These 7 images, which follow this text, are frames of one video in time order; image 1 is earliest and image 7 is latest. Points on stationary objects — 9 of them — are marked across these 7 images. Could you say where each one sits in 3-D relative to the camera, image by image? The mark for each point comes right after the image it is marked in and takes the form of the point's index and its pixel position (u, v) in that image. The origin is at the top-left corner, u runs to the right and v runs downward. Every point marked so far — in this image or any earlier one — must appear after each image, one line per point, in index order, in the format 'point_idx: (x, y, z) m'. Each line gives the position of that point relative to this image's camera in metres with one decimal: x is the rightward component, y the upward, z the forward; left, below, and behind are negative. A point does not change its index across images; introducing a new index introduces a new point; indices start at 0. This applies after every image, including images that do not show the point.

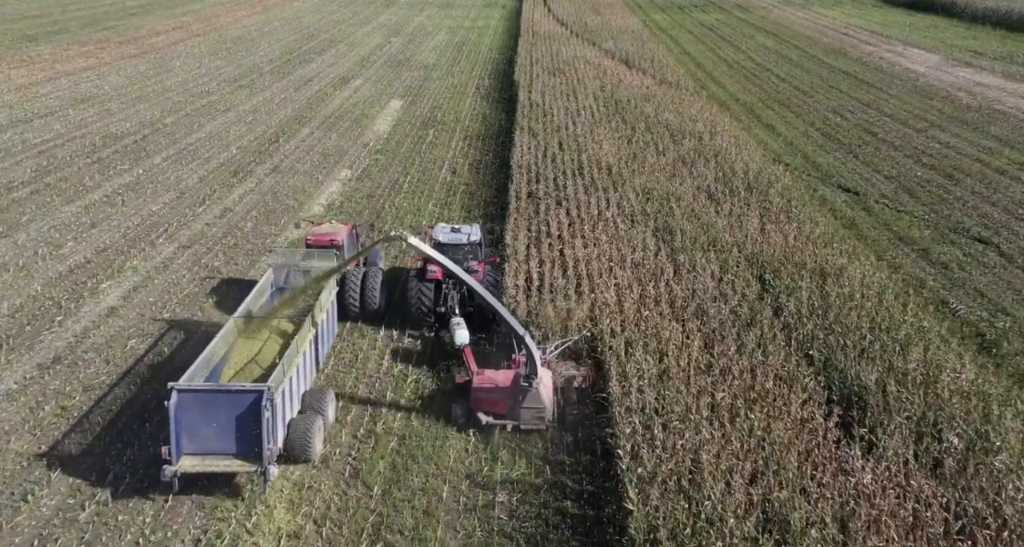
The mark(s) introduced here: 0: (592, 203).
0: (+1.4, +1.3, +19.7) m
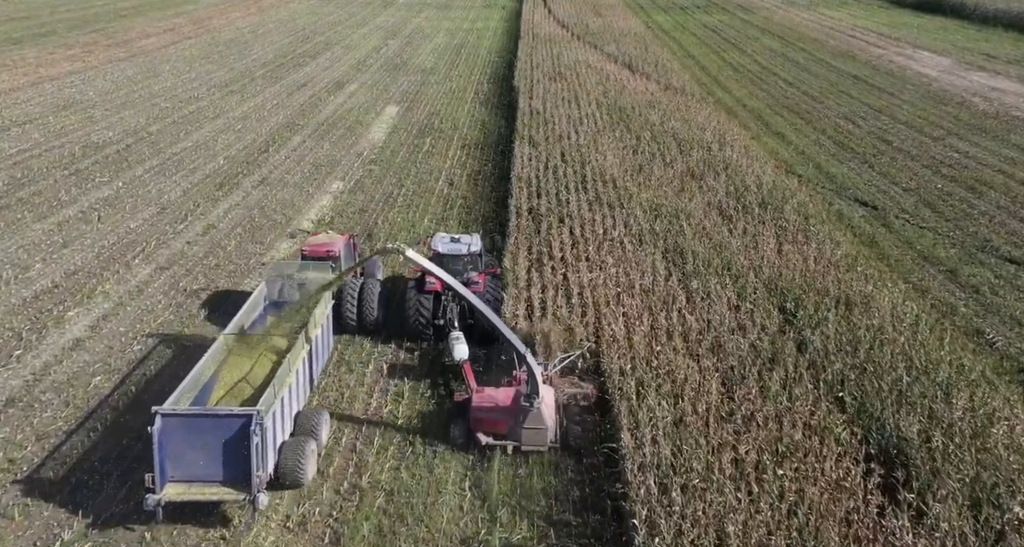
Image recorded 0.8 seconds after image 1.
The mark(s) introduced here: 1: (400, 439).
0: (+1.4, +0.9, +18.5) m
1: (-1.4, -2.0, +13.5) m
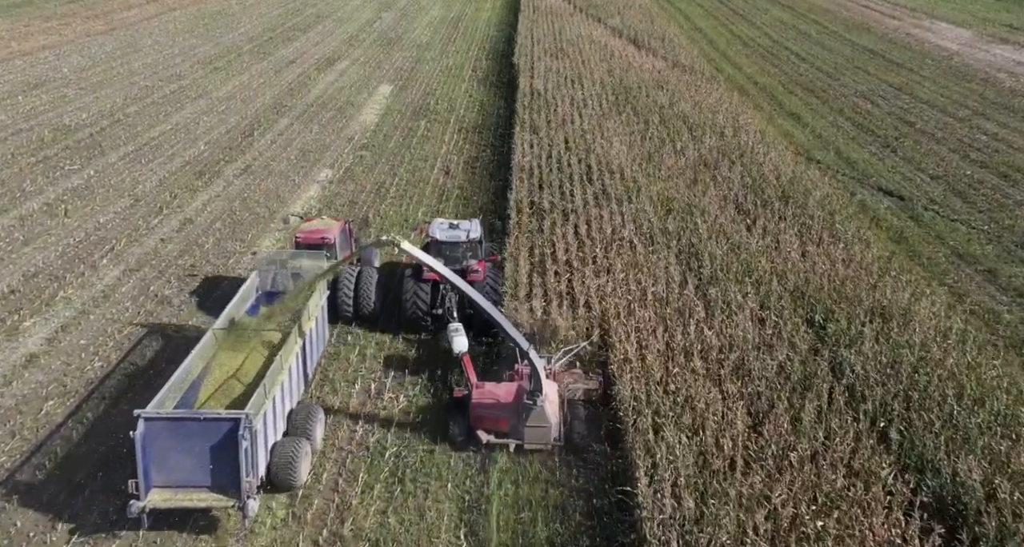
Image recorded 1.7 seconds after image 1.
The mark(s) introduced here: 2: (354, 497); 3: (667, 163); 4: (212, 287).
0: (+1.4, +0.9, +17.0) m
1: (-1.3, -2.2, +12.2) m
2: (-1.7, -2.3, +11.8) m
3: (+2.6, +1.9, +19.2) m
4: (-4.5, -0.1, +16.7) m
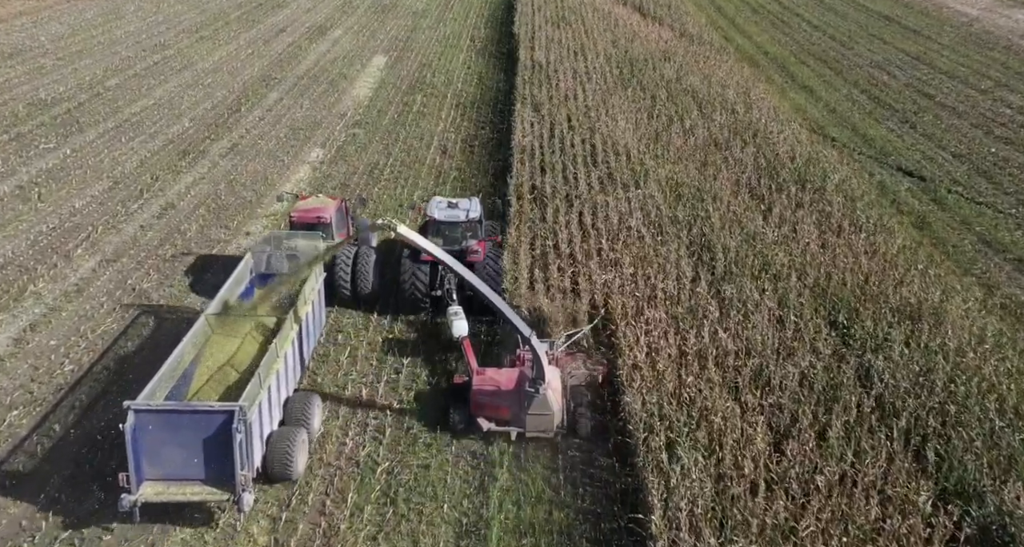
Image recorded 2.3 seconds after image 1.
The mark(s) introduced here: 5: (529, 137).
0: (+1.4, +1.0, +16.0) m
1: (-1.3, -2.2, +11.3) m
2: (-1.7, -2.4, +10.9) m
3: (+2.6, +2.1, +18.2) m
4: (-4.5, -0.1, +15.7) m
5: (+0.3, +2.3, +19.0) m
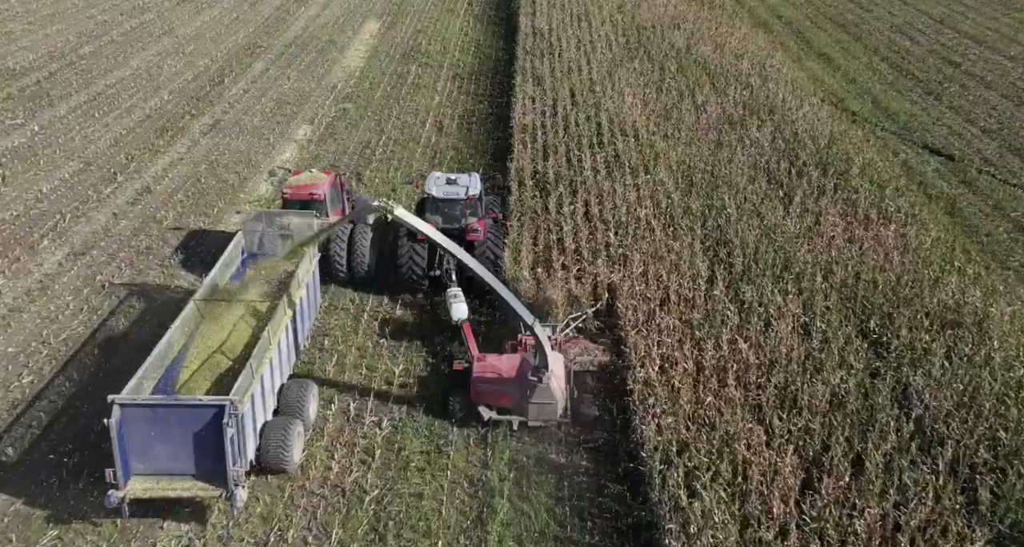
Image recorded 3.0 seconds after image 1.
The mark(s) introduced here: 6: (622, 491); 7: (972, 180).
0: (+1.4, +1.1, +14.8) m
1: (-1.3, -2.3, +10.2) m
2: (-1.6, -2.5, +9.9) m
3: (+2.6, +2.3, +16.9) m
4: (-4.5, 0.0, +14.6) m
5: (+0.3, +2.5, +17.8) m
6: (+1.1, -2.1, +10.8) m
7: (+6.7, +1.4, +16.3) m
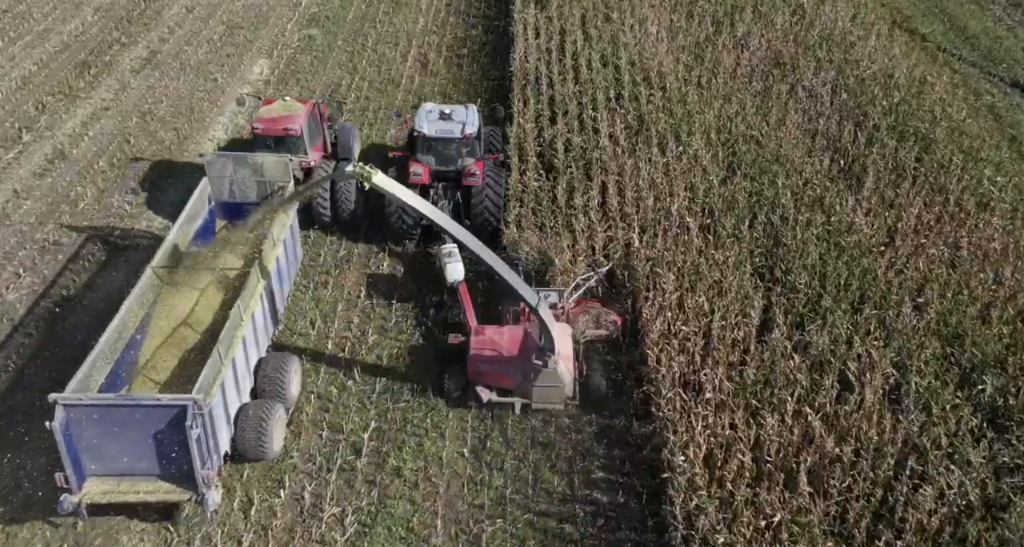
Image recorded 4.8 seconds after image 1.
0: (+1.4, +1.1, +11.8) m
1: (-1.3, -3.0, +7.7) m
2: (-1.6, -3.2, +7.4) m
3: (+2.6, +2.6, +13.7) m
4: (-4.5, -0.2, +11.8) m
5: (+0.3, +2.8, +14.6) m
6: (+1.1, -2.6, +8.2) m
7: (+6.7, +1.6, +13.1) m
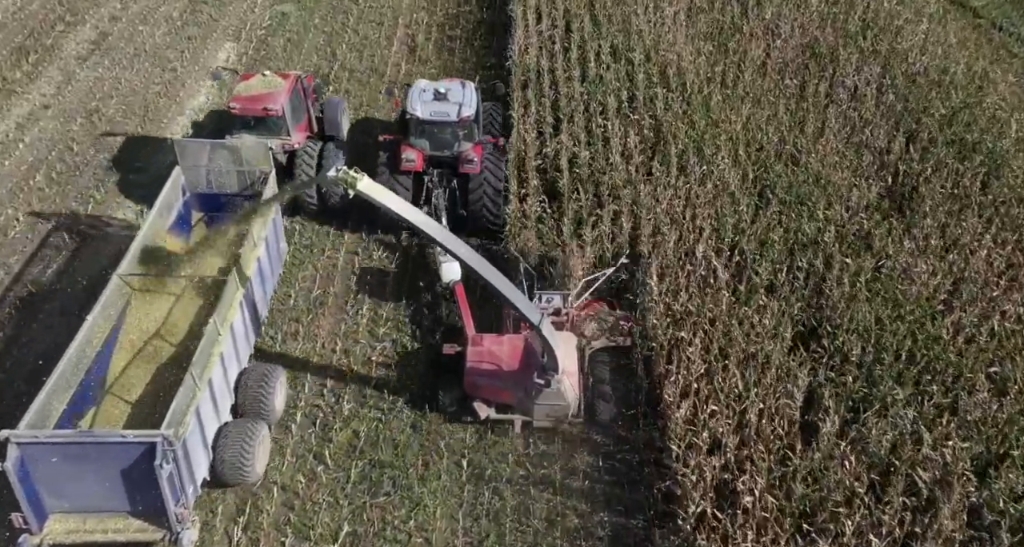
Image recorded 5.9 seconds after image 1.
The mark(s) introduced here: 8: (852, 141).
0: (+1.3, +0.7, +10.0) m
1: (-1.3, -3.7, +6.2) m
2: (-1.6, -3.9, +5.9) m
3: (+2.6, +2.3, +11.8) m
4: (-4.5, -0.7, +10.2) m
5: (+0.2, +2.6, +12.7) m
6: (+1.1, -3.2, +6.7) m
7: (+6.6, +1.4, +11.2) m
8: (+3.2, +1.2, +10.5) m
